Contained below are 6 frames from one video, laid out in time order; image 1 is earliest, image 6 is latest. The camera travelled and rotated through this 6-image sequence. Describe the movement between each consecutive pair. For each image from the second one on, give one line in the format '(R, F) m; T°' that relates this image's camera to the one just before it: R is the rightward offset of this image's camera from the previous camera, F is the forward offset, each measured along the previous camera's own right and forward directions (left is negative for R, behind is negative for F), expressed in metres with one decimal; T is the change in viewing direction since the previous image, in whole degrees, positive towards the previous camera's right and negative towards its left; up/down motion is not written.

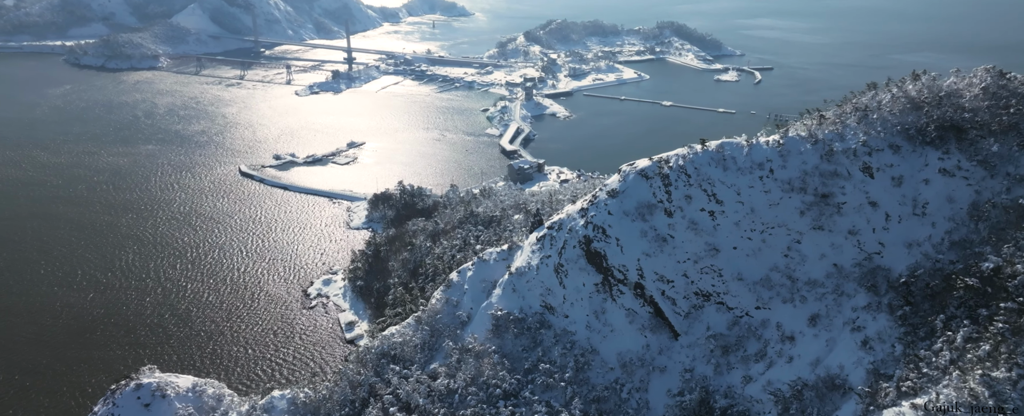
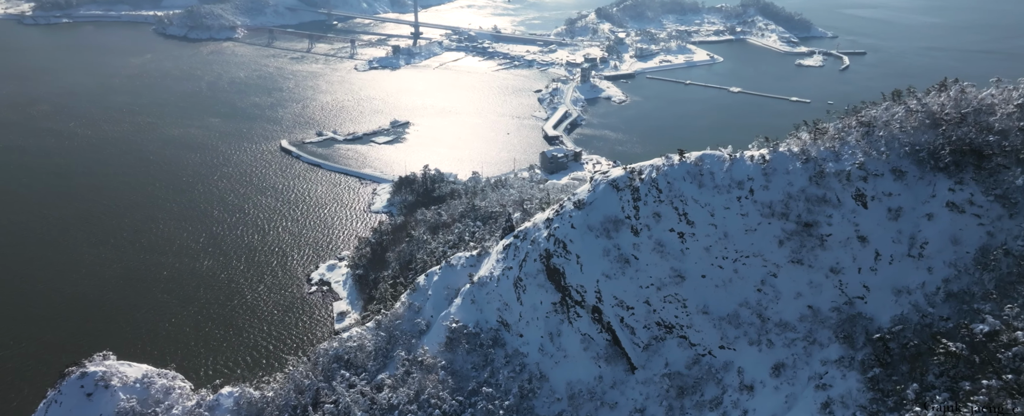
(+3.5, +2.0) m; -5°
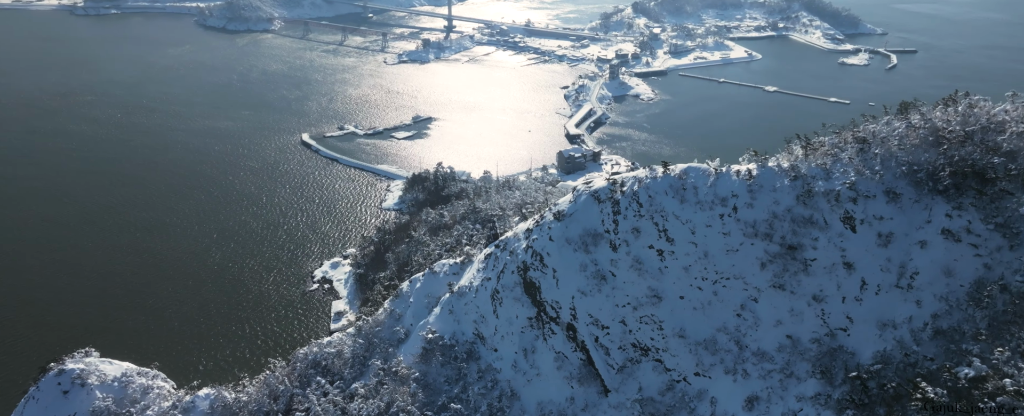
(+1.7, +0.8) m; -3°
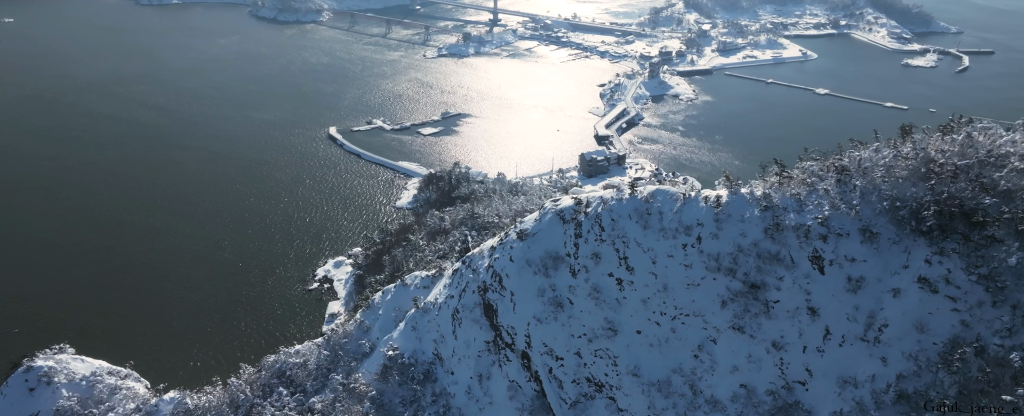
(+2.4, +1.1) m; -4°
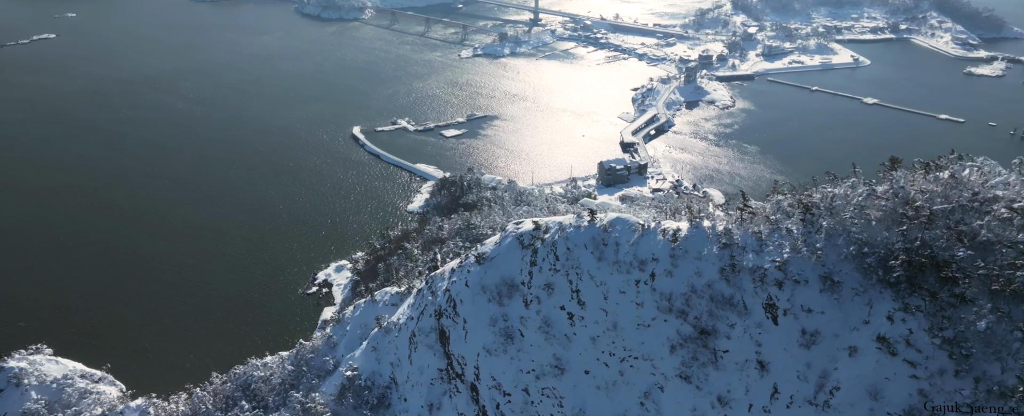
(+2.3, +0.9) m; -3°
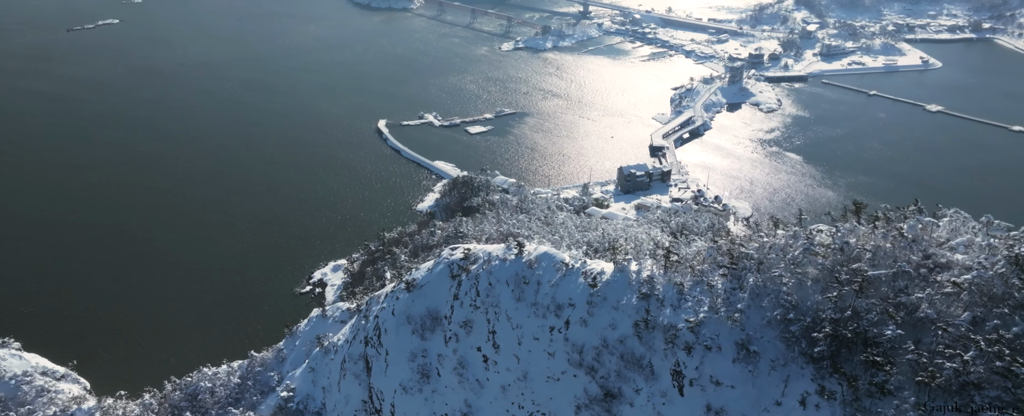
(+3.0, +1.3) m; -4°
